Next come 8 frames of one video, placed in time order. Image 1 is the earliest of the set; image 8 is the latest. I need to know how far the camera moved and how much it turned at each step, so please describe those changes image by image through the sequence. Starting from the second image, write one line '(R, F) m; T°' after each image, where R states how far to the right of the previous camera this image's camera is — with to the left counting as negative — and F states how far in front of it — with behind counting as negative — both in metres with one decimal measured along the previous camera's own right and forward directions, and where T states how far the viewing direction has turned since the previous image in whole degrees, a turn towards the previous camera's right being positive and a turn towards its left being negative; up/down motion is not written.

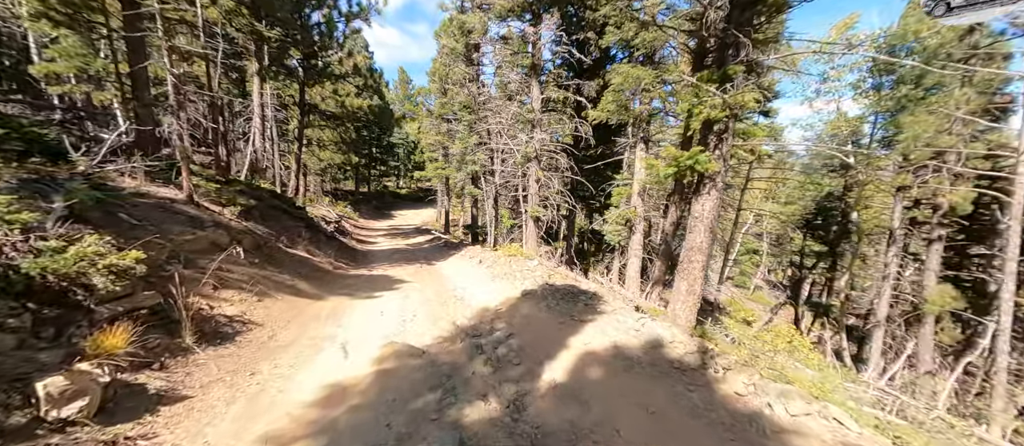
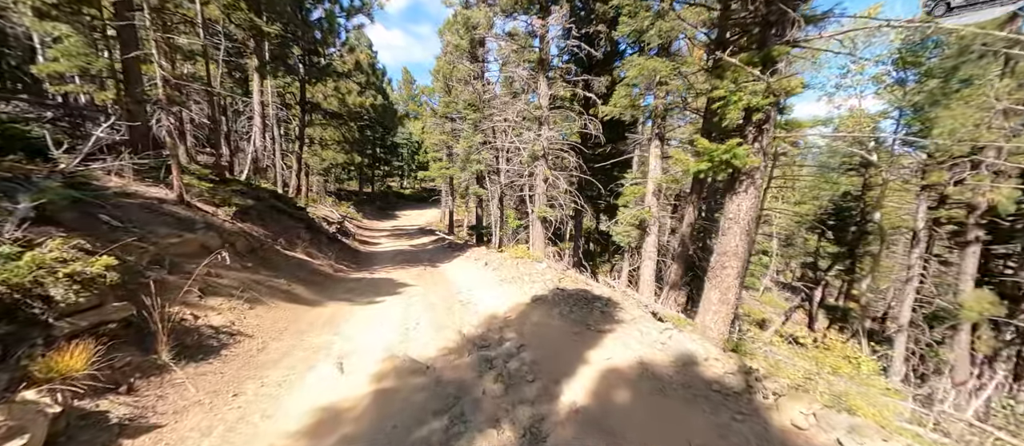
(-0.1, +0.5) m; -1°
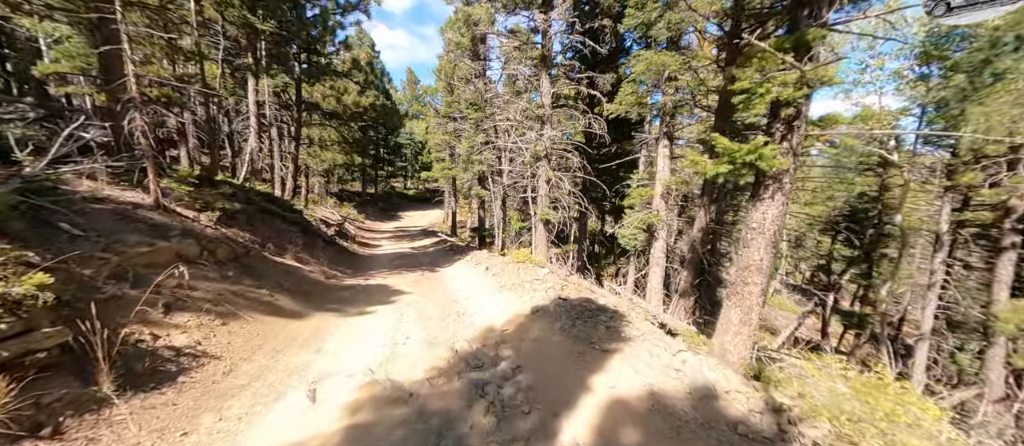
(+0.1, +0.5) m; -1°
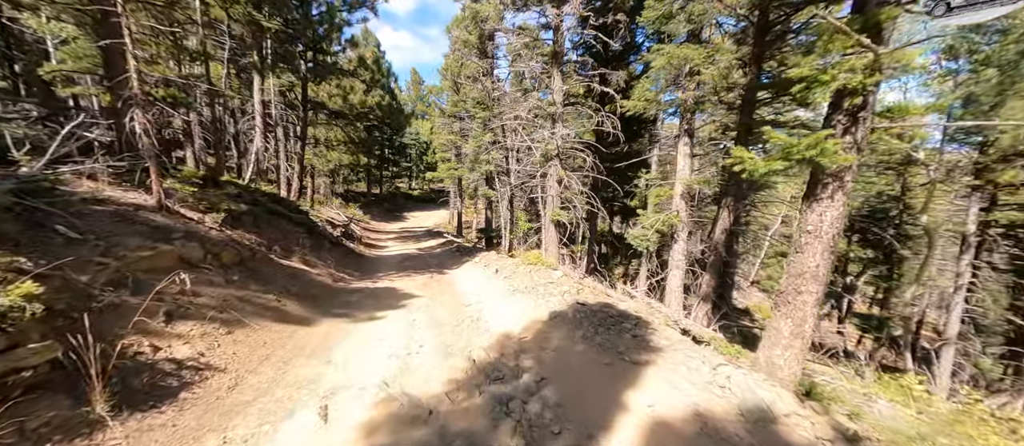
(-0.3, +0.4) m; -1°
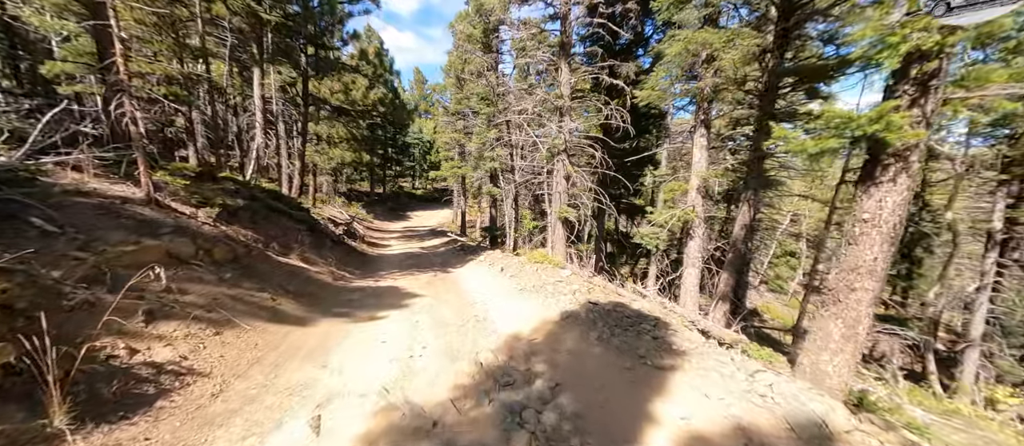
(-0.1, +0.4) m; -1°
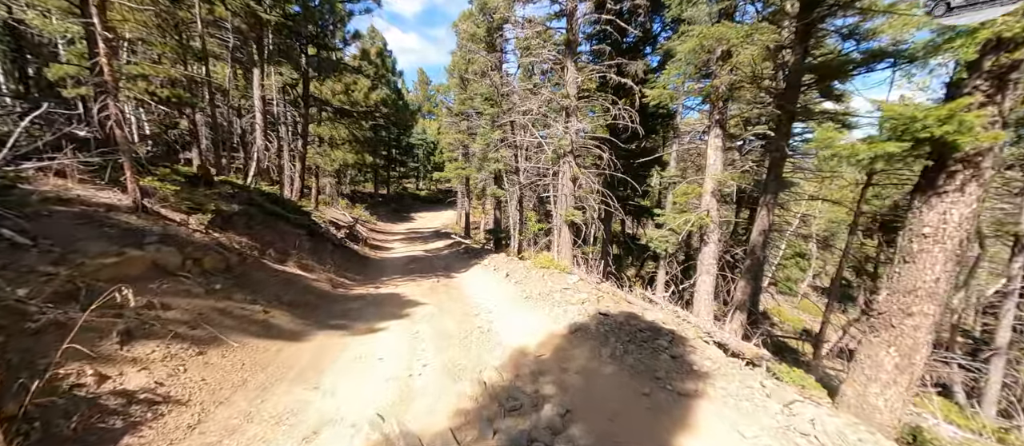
(0.0, +0.4) m; -1°
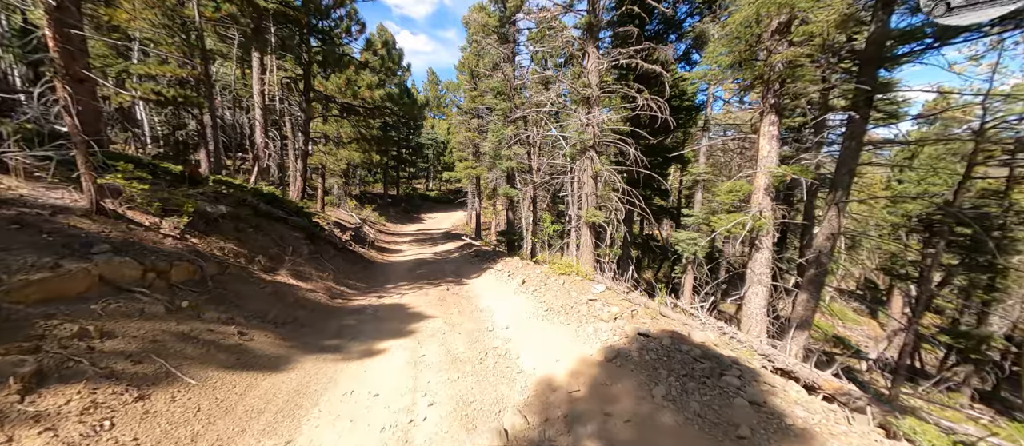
(-0.2, +1.1) m; -2°
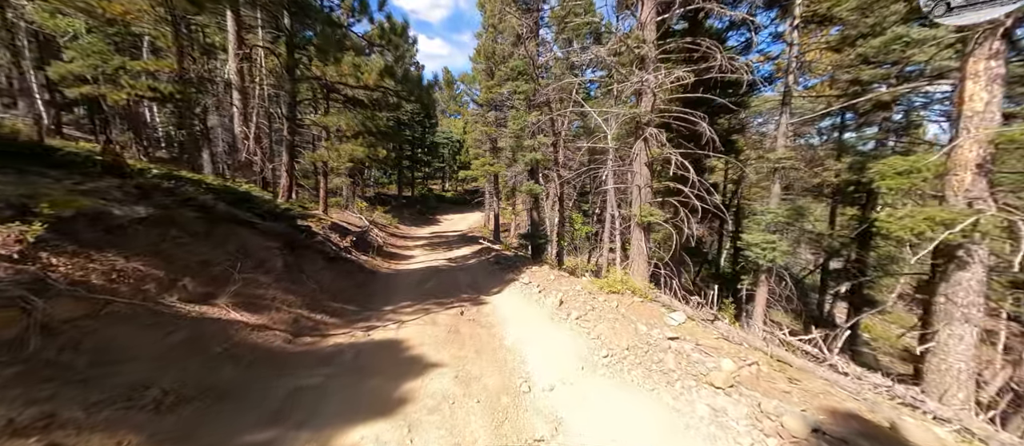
(-0.4, +2.6) m; -3°
